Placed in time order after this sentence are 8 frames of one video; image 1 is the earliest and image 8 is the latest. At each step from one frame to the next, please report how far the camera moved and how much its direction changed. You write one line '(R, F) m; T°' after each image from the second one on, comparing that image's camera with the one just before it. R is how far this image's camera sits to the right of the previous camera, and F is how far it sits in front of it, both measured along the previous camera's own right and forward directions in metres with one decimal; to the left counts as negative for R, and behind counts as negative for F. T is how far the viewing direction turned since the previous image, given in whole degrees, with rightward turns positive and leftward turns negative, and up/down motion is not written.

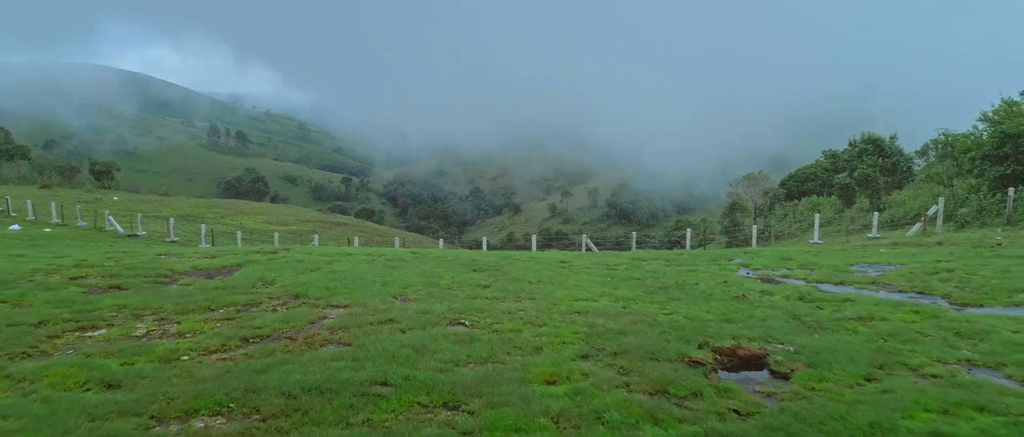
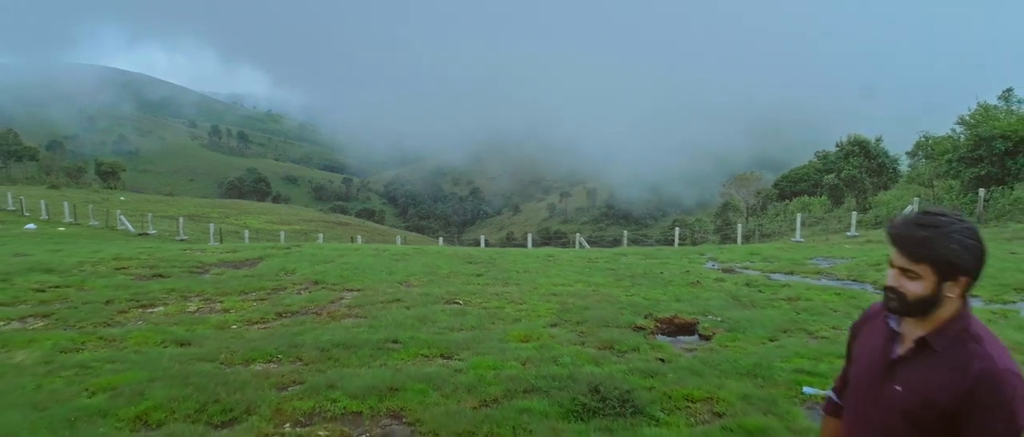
(+0.3, -2.3) m; 0°
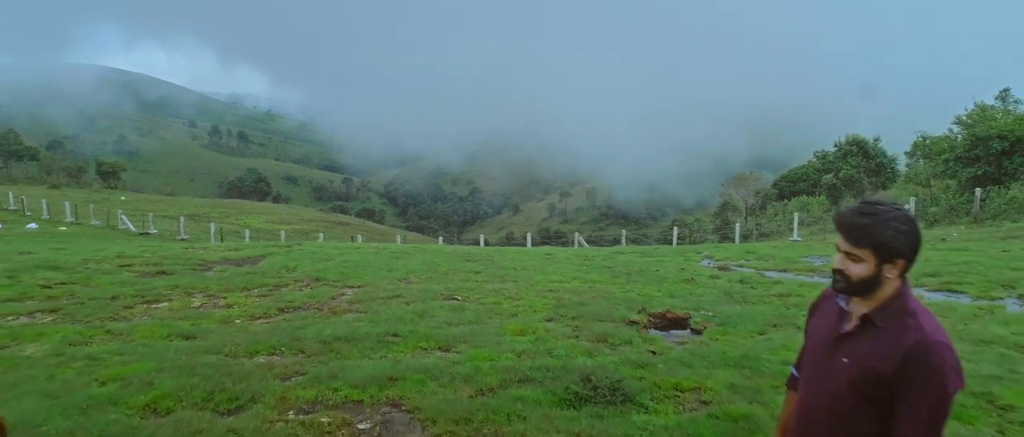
(+0.1, -0.3) m; 0°
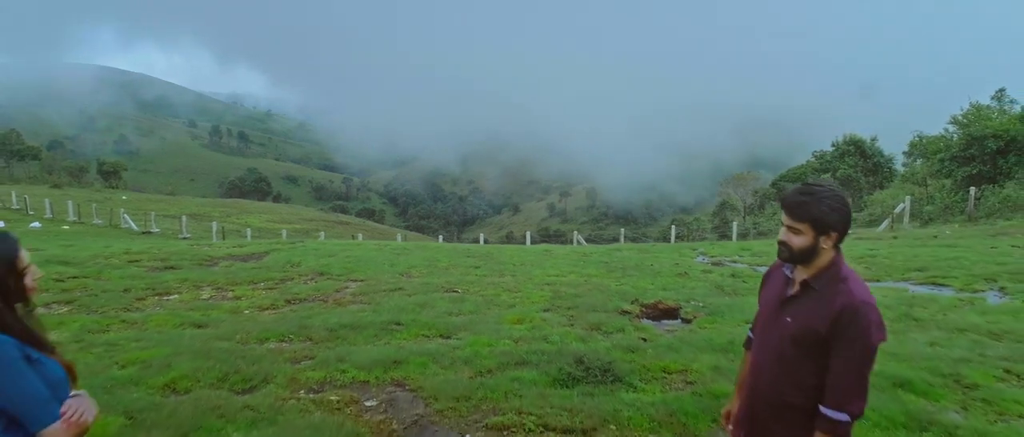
(0.0, -0.5) m; 0°
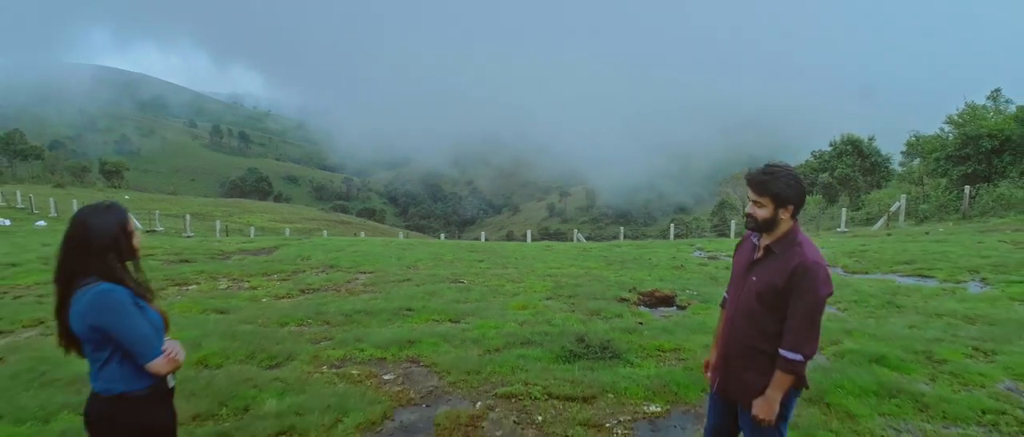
(-0.1, -0.6) m; 0°
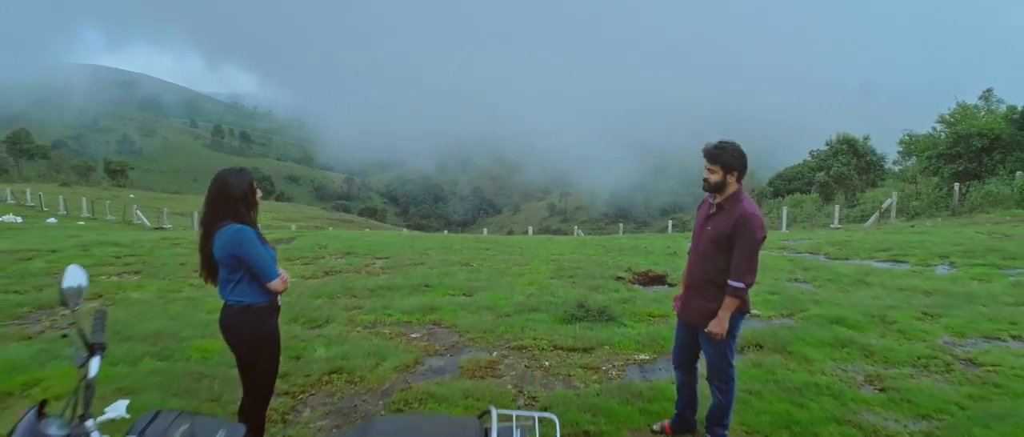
(-0.2, -1.3) m; 0°
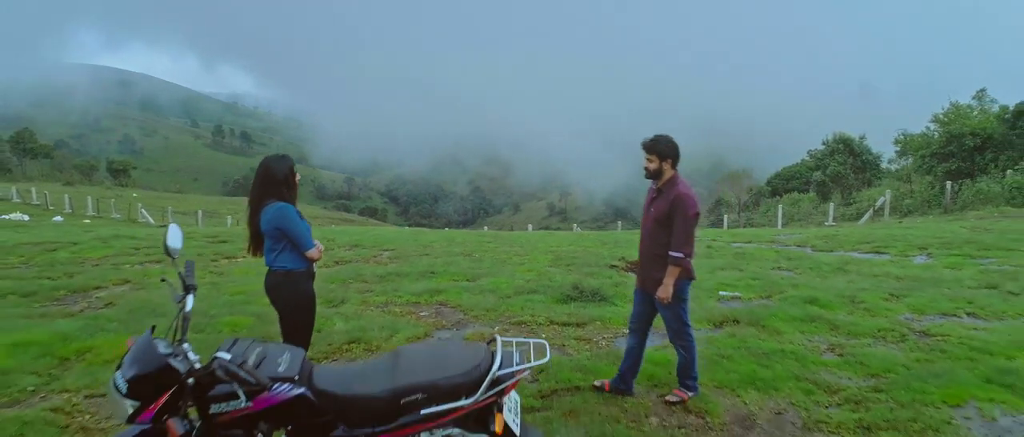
(0.0, -0.9) m; 0°
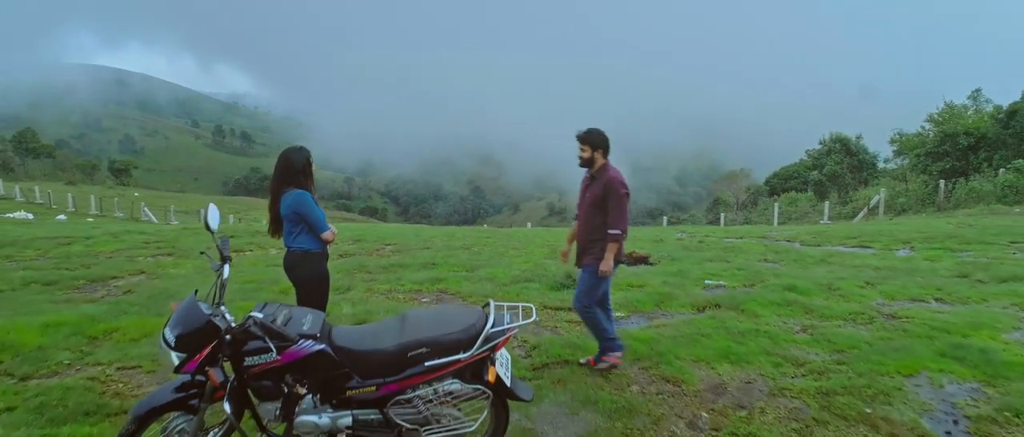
(+0.1, -0.6) m; 0°
